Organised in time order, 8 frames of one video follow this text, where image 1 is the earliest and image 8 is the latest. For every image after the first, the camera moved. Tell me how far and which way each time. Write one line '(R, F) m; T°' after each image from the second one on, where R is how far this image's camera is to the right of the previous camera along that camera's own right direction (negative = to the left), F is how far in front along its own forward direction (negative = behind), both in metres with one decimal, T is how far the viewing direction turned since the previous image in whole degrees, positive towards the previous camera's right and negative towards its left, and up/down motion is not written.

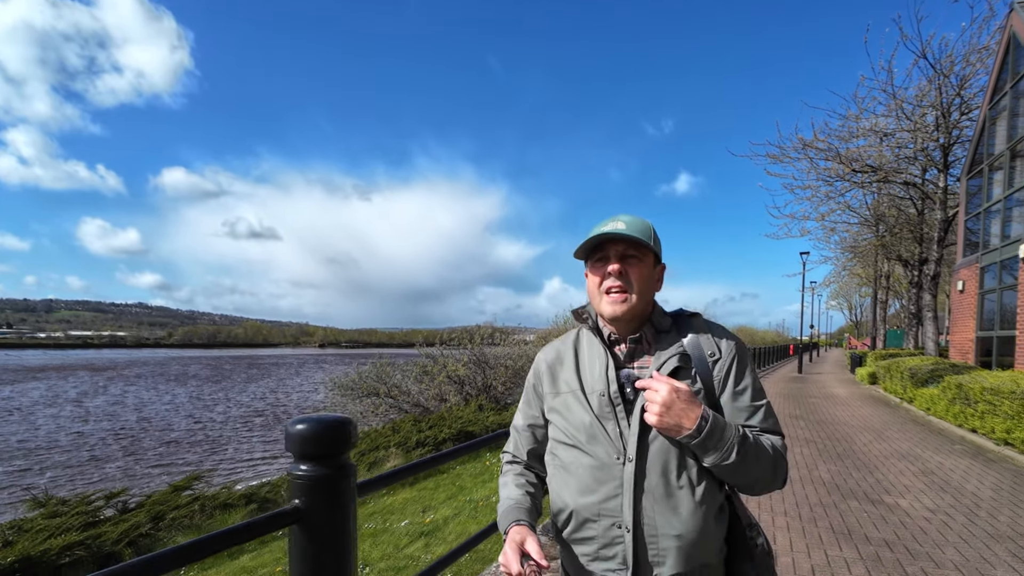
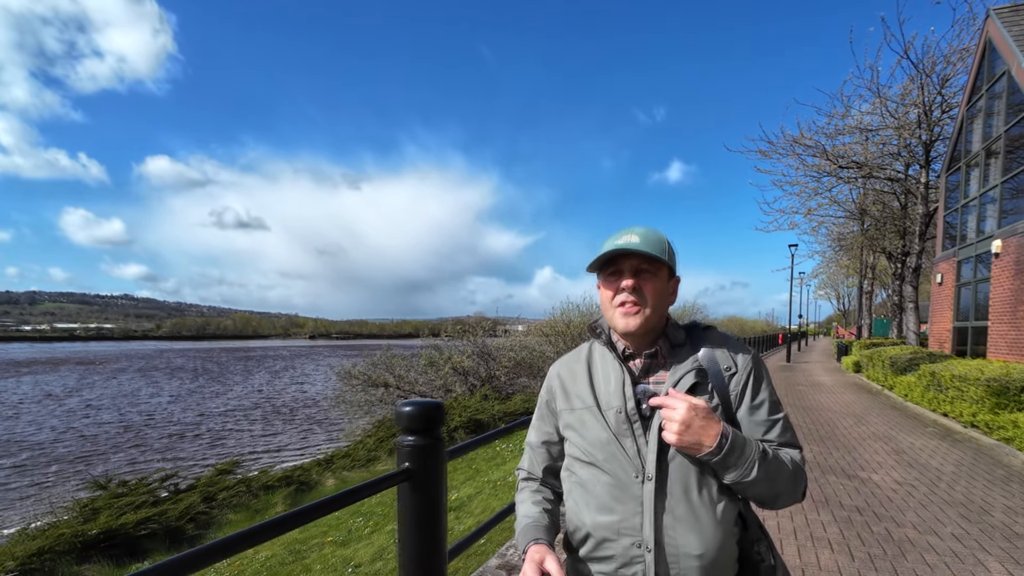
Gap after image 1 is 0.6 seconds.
(-0.3, -0.6) m; +1°
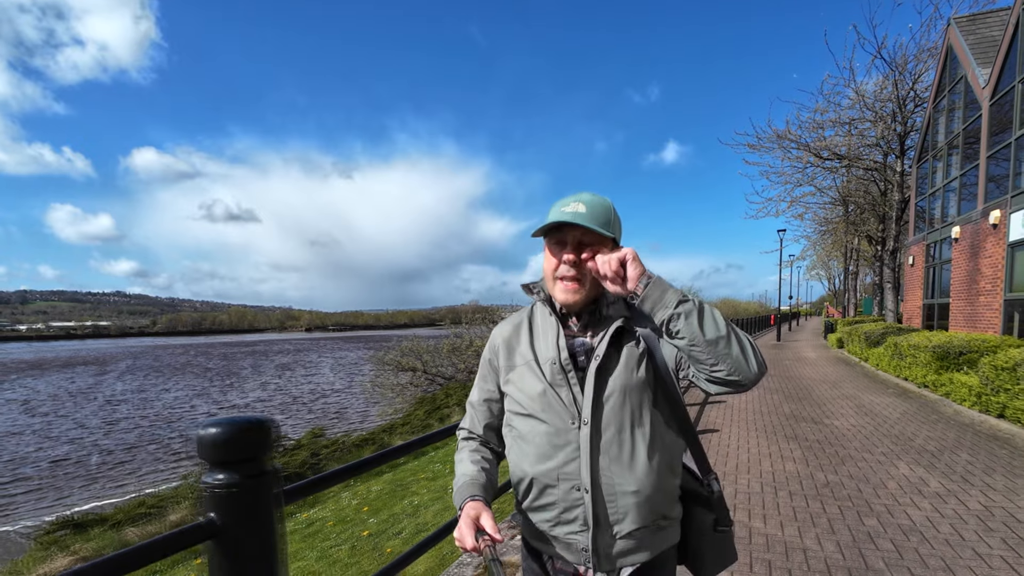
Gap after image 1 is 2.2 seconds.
(-0.6, -1.6) m; +1°
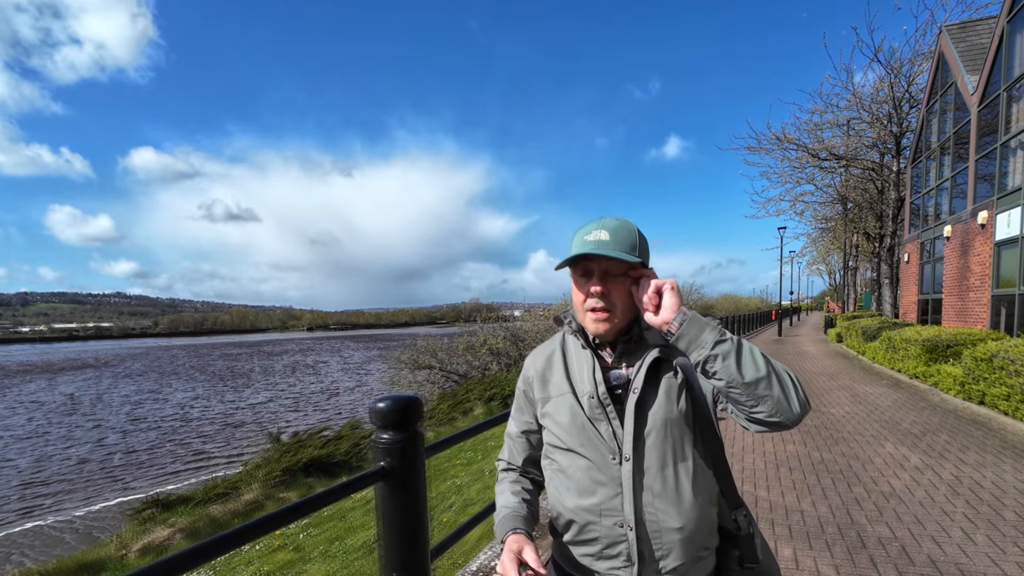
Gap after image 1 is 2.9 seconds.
(-0.4, -0.7) m; 0°
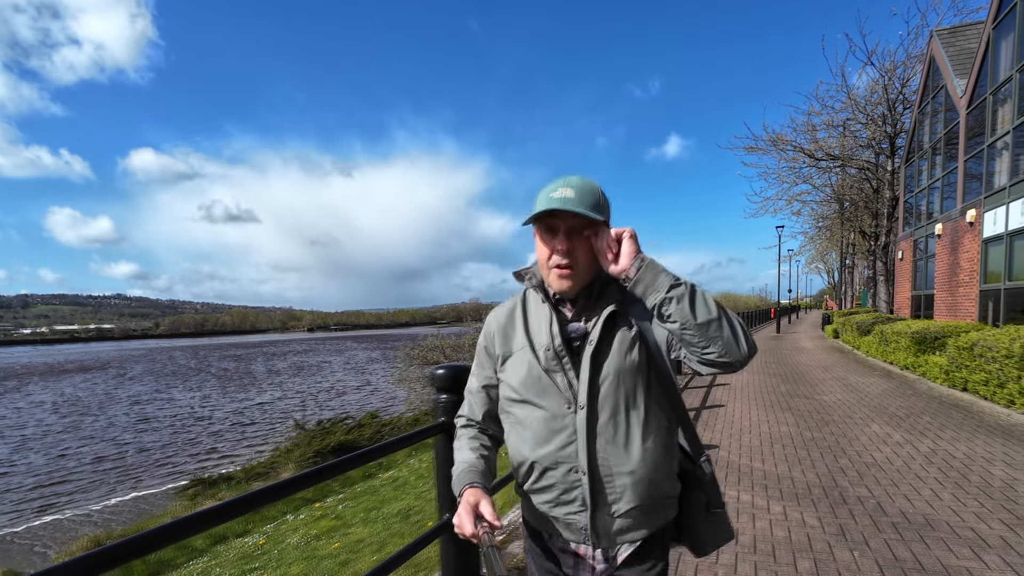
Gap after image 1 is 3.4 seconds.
(-0.2, -0.6) m; 0°
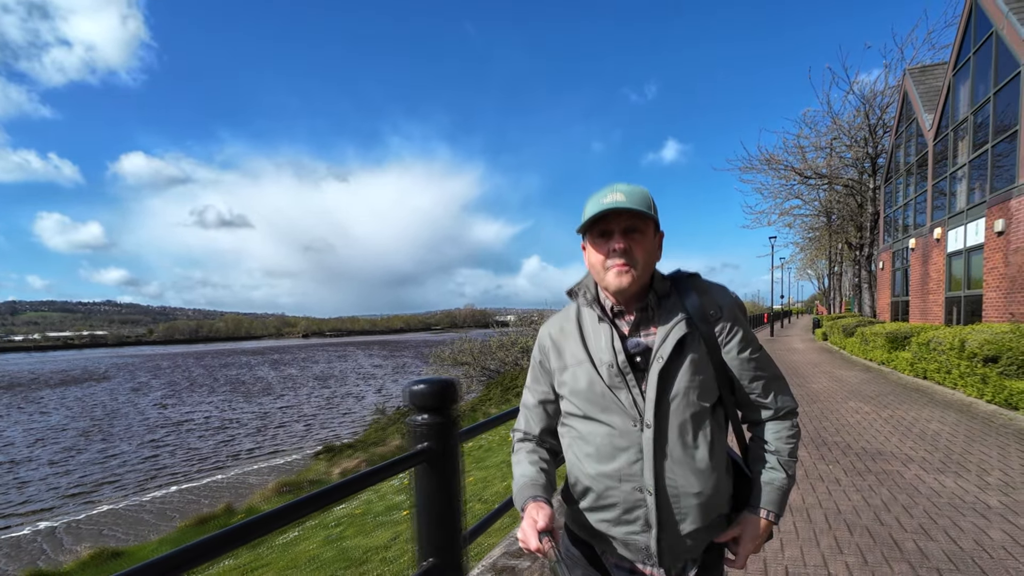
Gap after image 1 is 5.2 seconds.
(-1.1, -2.1) m; +1°
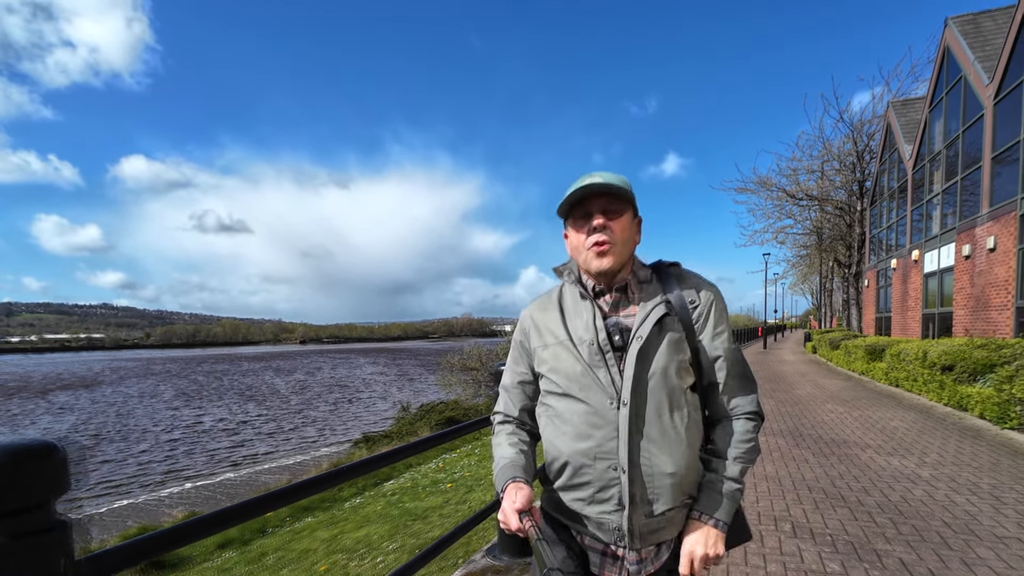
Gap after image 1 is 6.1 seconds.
(-0.4, -1.3) m; 0°
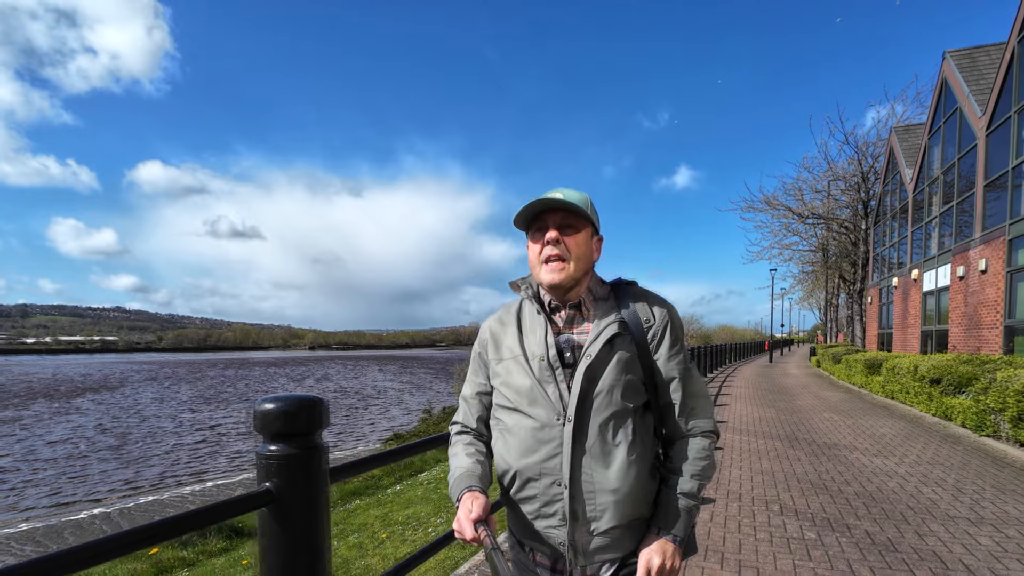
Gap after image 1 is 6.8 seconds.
(-0.3, -0.9) m; -1°
